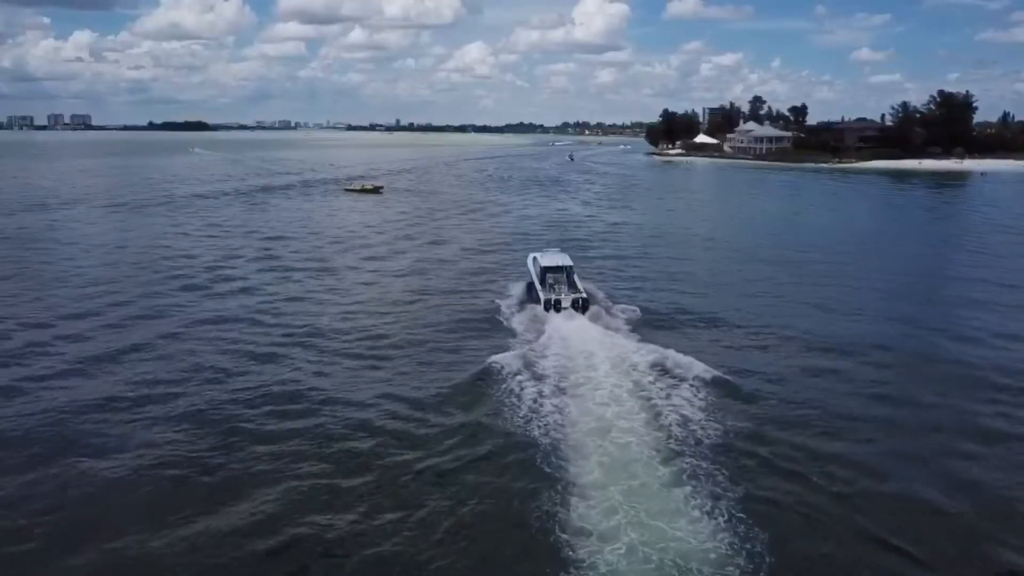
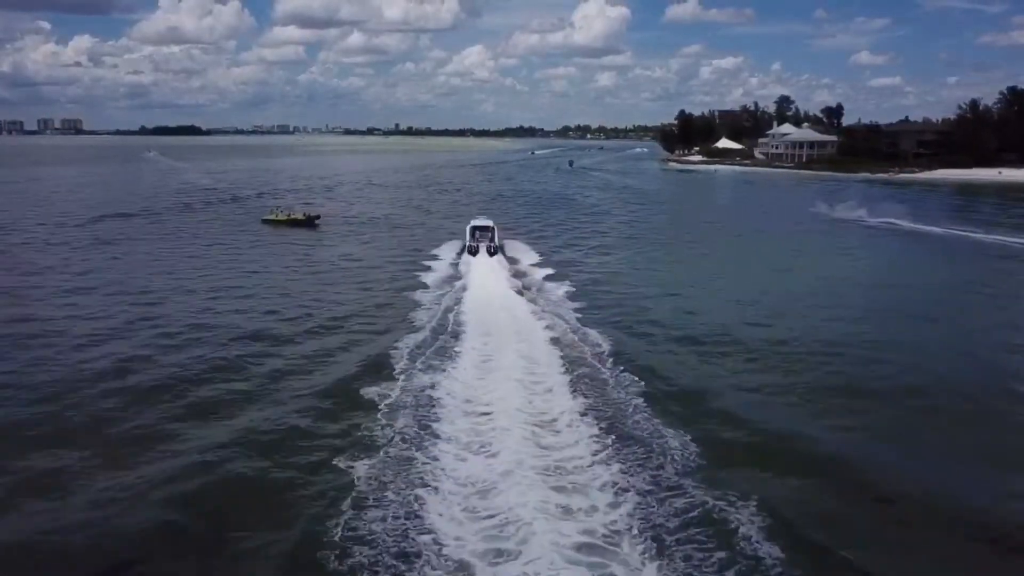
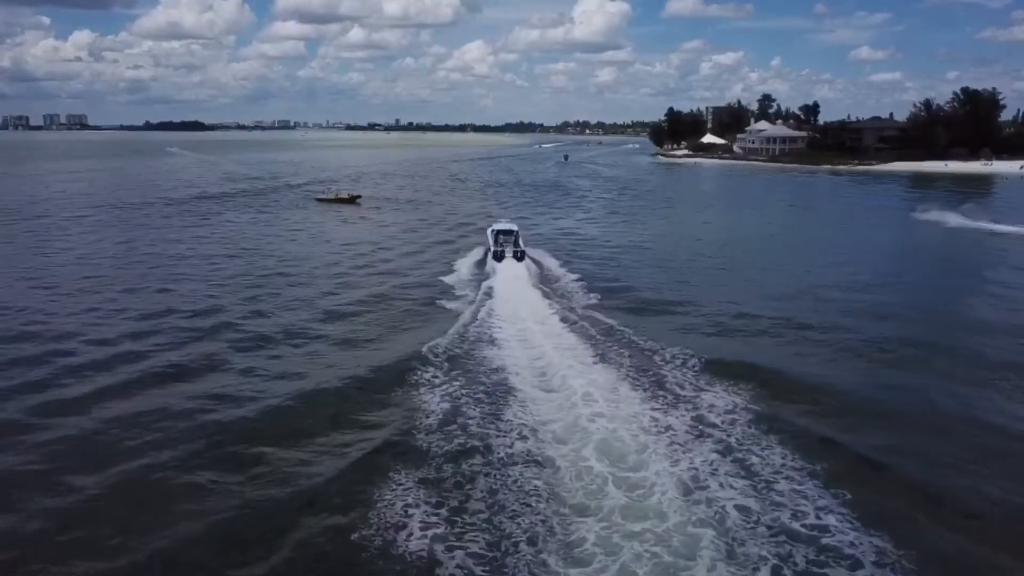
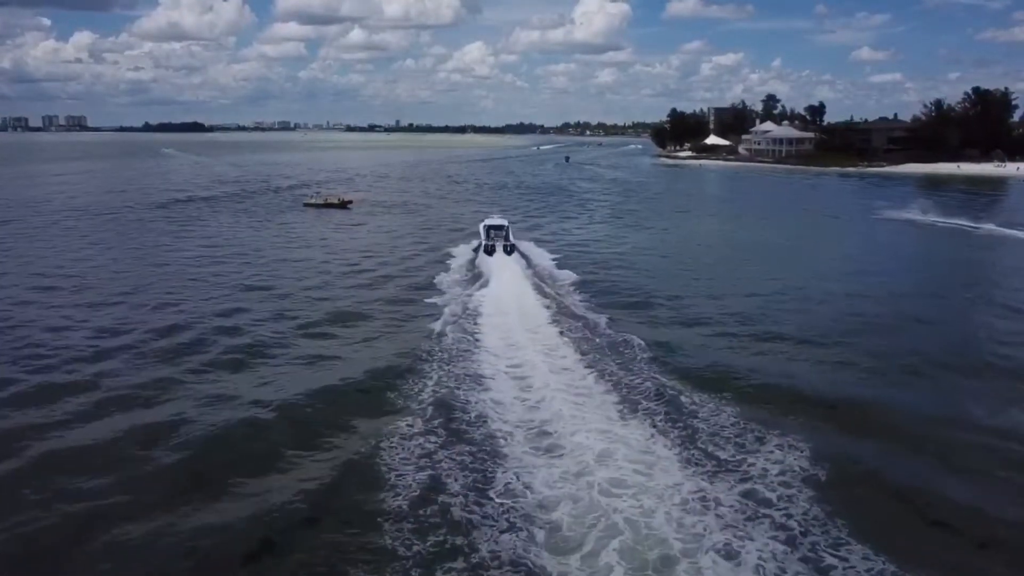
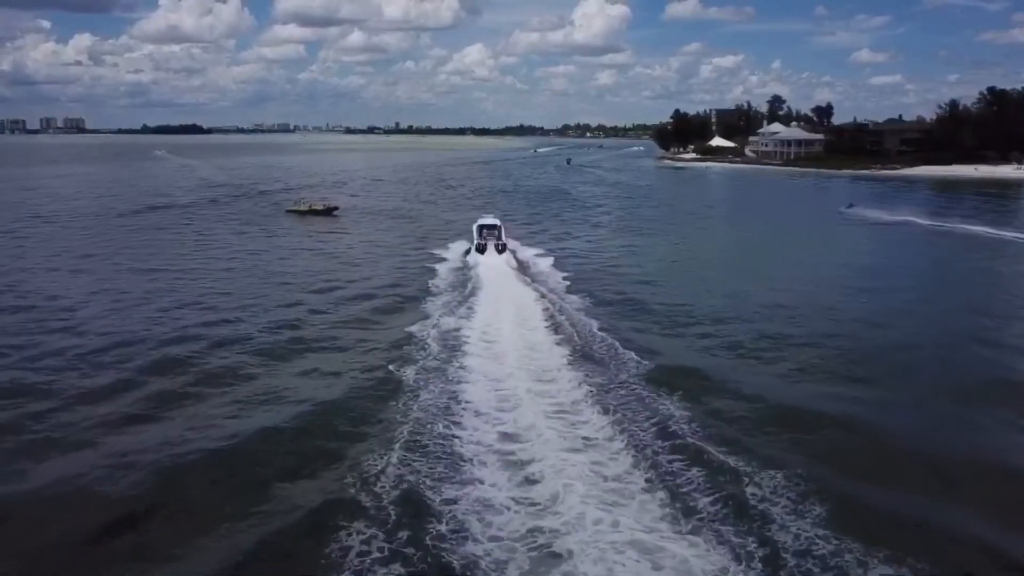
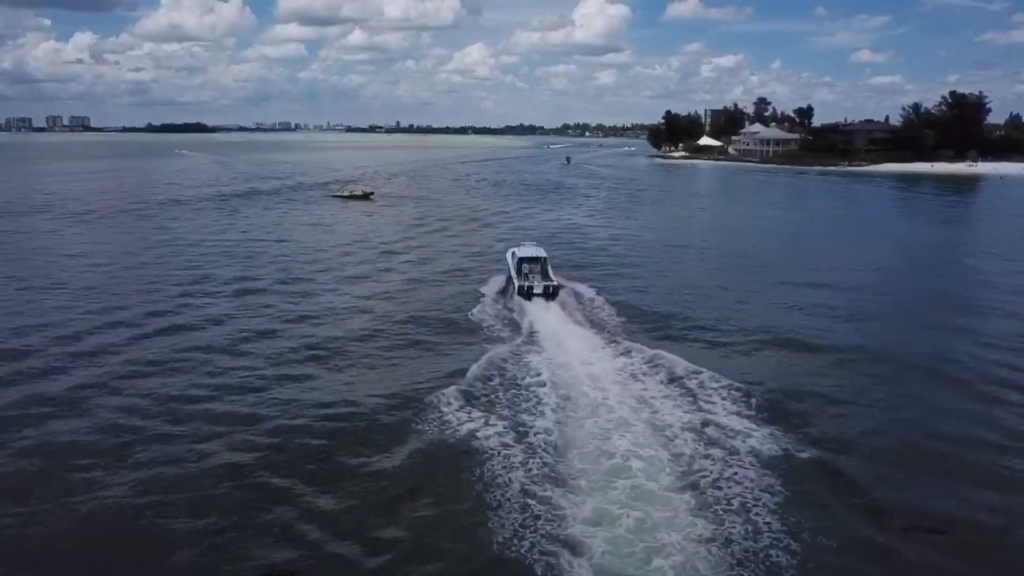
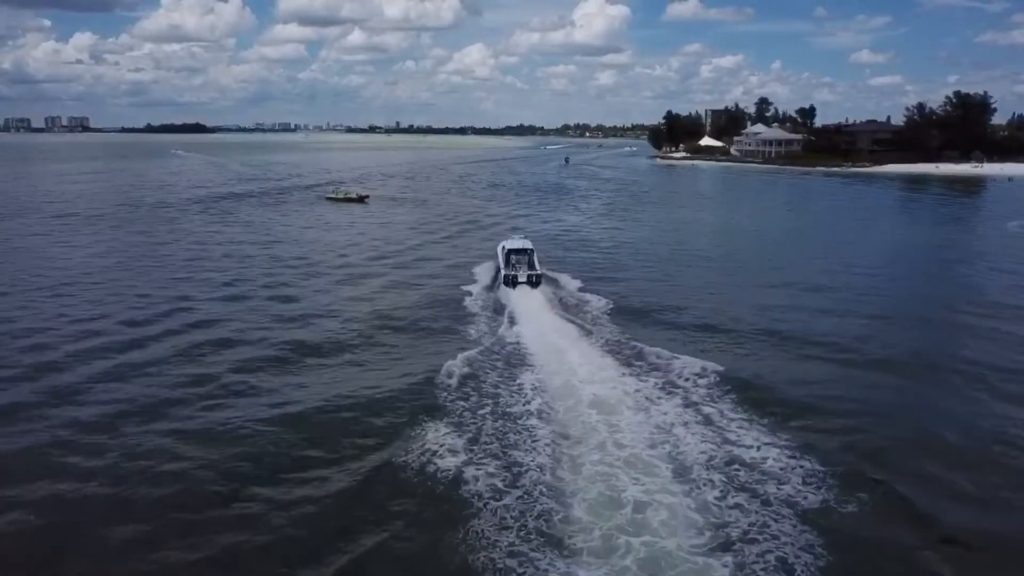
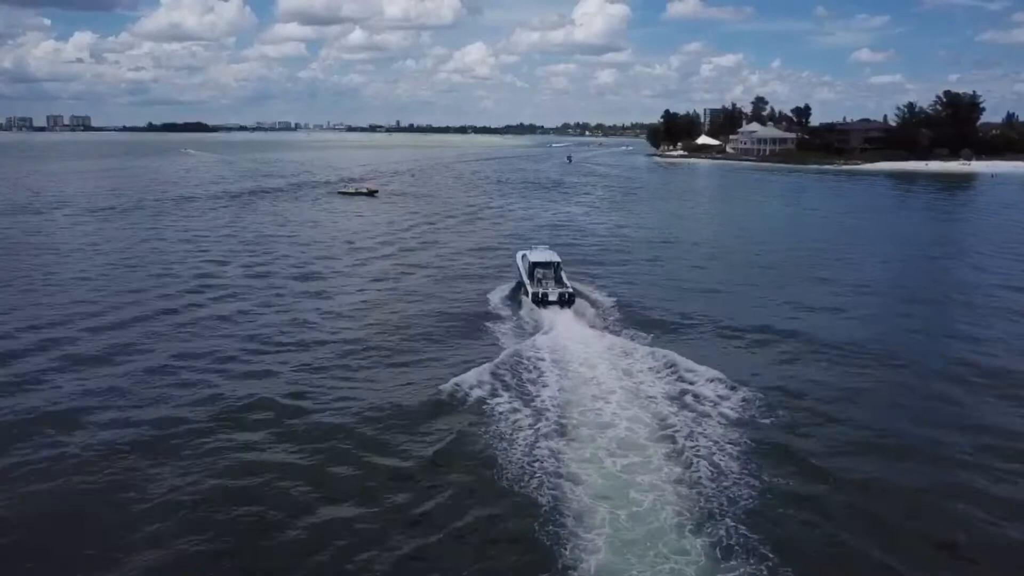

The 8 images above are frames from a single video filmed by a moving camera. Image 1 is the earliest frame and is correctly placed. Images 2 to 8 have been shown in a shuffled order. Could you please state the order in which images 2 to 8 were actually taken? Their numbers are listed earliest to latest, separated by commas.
8, 6, 7, 3, 4, 5, 2
